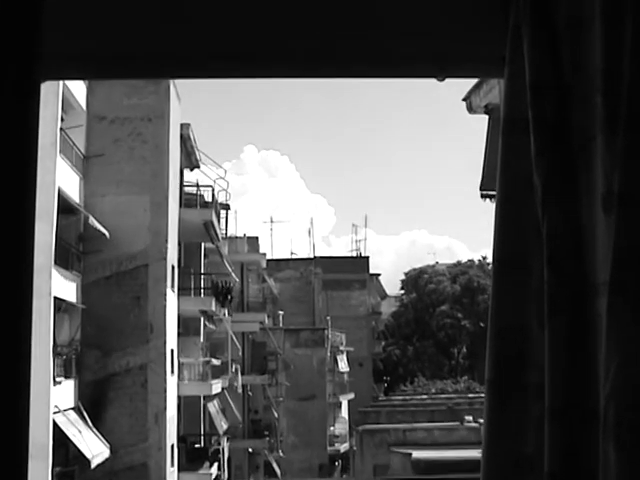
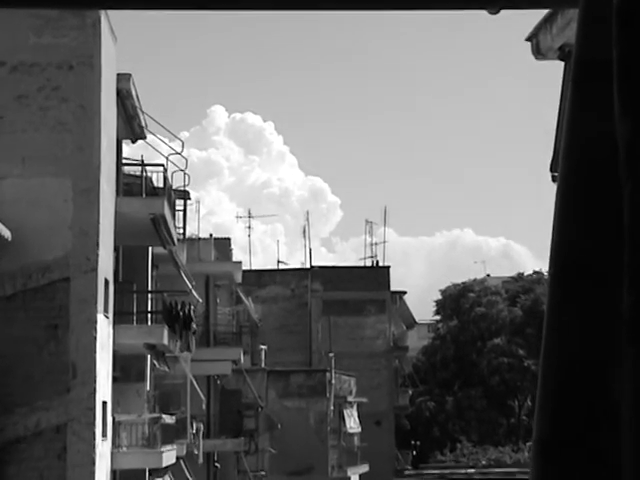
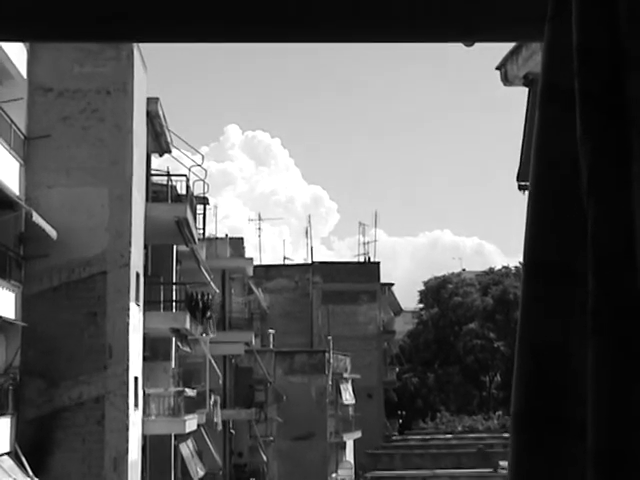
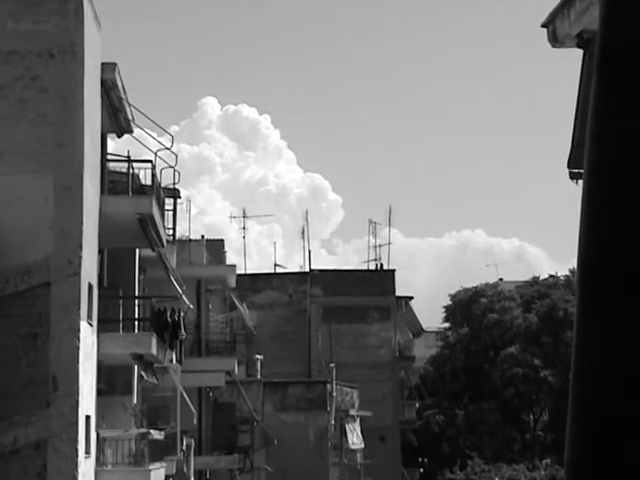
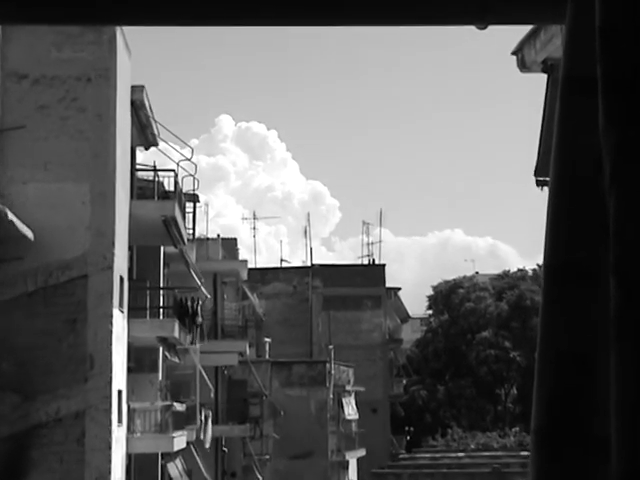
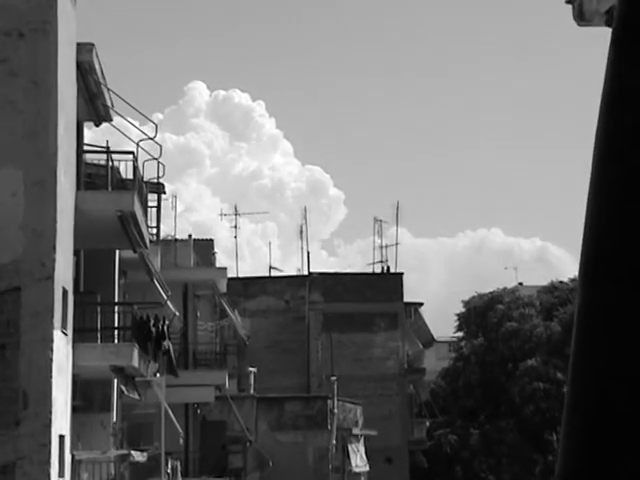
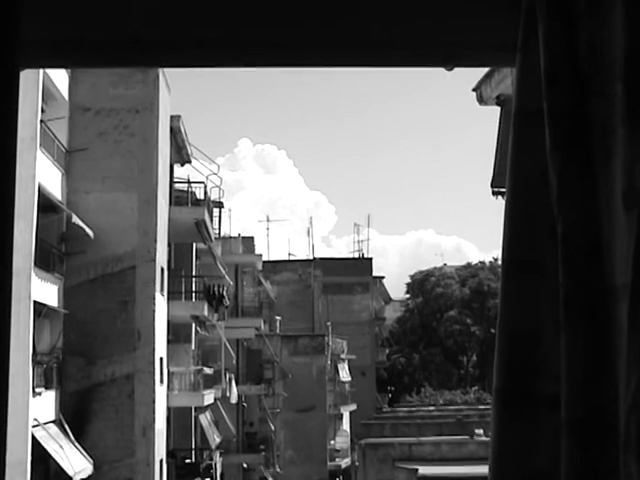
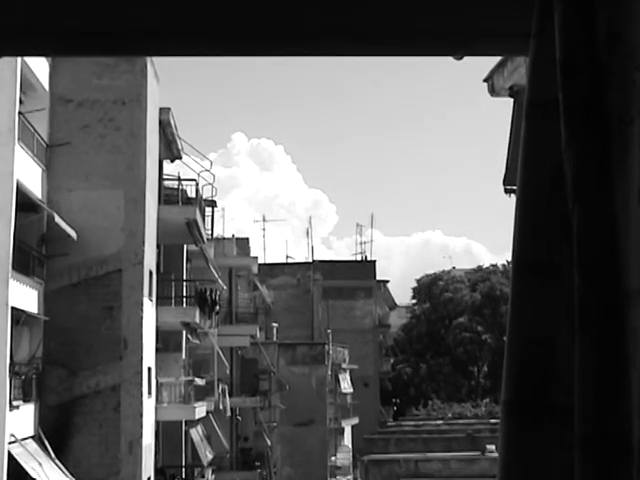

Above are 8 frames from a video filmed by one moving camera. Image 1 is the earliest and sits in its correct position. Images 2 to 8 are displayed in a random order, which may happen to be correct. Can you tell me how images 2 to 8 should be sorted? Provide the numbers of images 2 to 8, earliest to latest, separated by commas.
7, 8, 3, 5, 2, 4, 6
